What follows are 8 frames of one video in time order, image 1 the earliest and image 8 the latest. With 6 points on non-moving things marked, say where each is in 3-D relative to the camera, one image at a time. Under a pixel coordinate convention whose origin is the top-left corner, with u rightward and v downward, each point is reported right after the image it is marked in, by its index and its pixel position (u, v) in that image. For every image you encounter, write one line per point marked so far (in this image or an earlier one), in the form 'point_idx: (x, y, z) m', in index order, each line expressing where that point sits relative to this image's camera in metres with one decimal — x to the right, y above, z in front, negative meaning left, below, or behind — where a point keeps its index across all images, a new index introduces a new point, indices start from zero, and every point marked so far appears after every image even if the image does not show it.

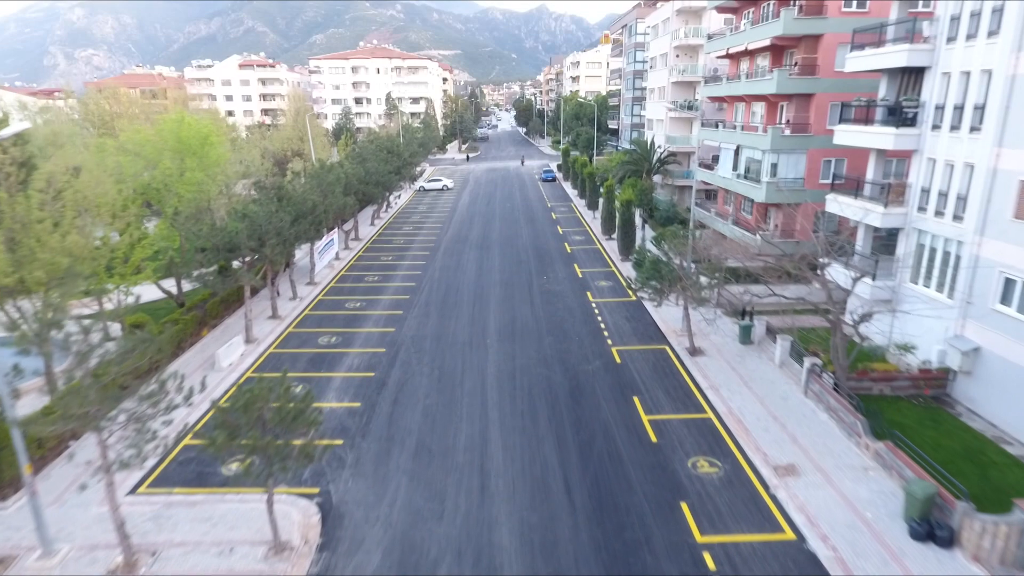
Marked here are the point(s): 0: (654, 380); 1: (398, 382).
0: (+4.4, -2.9, +19.0) m
1: (-3.6, -3.0, +19.2) m
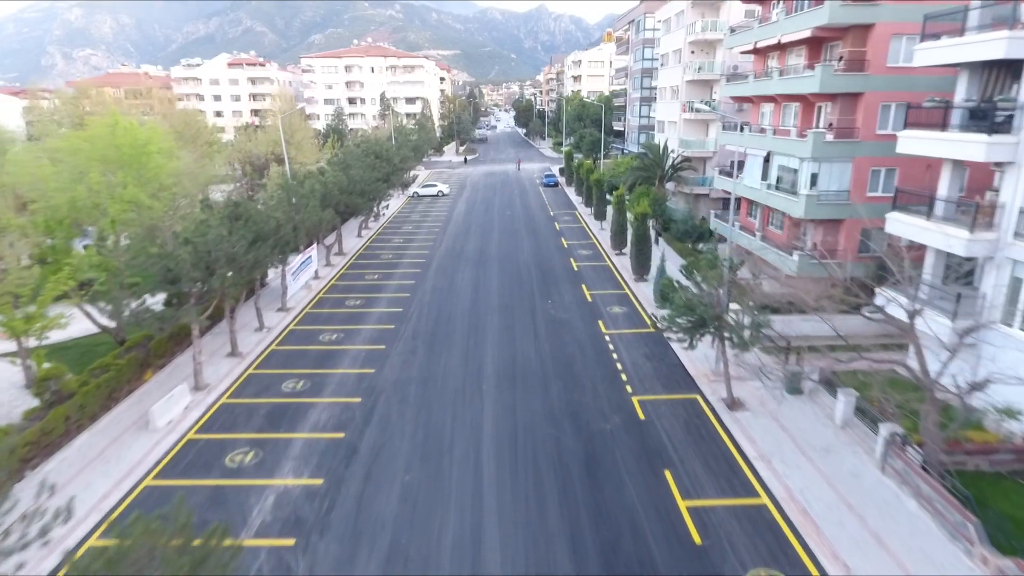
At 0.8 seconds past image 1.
0: (+4.5, -4.0, +15.4) m
1: (-3.6, -4.1, +15.6) m
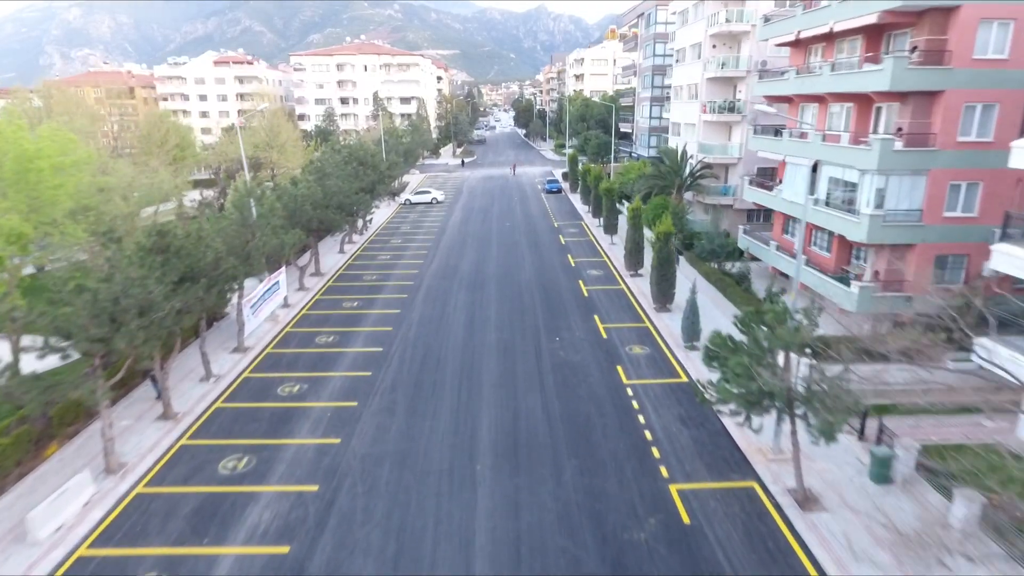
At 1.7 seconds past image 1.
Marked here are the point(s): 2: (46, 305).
0: (+4.5, -5.2, +11.3) m
1: (-3.5, -5.4, +11.5) m
2: (-9.7, -0.4, +12.5) m
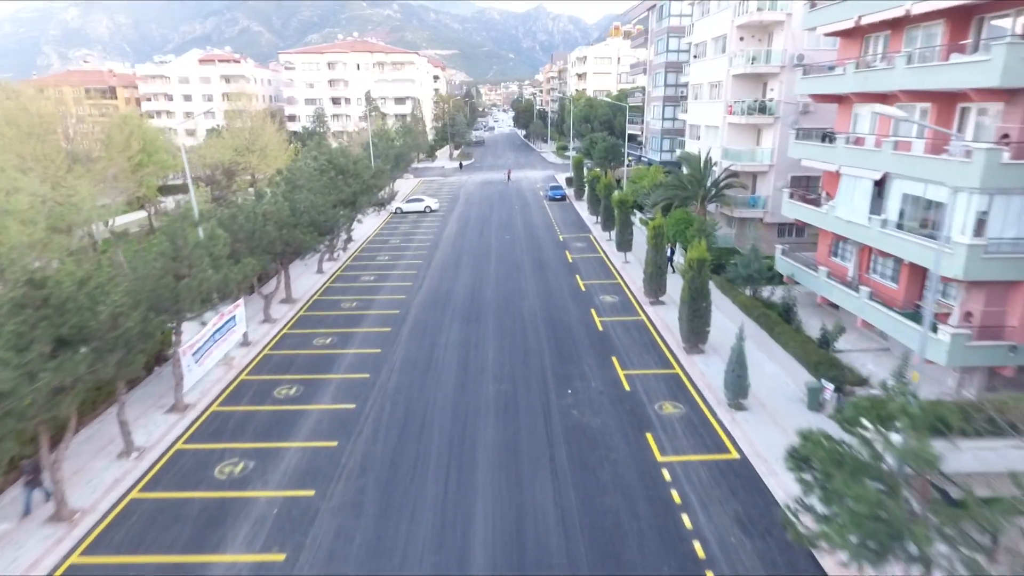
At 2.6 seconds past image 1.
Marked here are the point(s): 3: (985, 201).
0: (+4.6, -6.5, +7.3) m
1: (-3.5, -6.6, +7.5) m
2: (-9.6, -1.6, +8.5) m
3: (+11.7, +2.2, +15.1) m
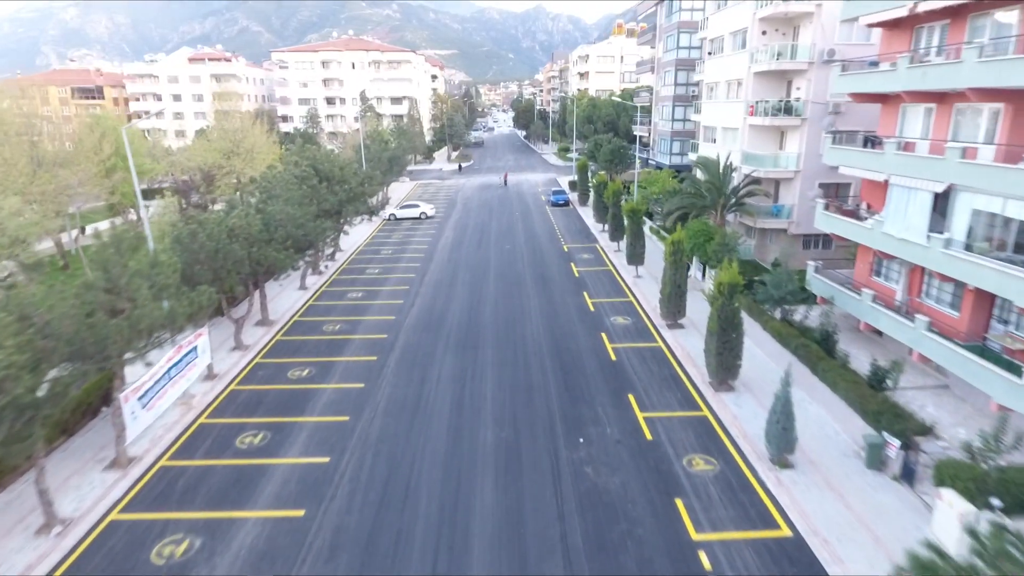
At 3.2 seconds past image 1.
0: (+4.7, -7.3, +4.7) m
1: (-3.4, -7.4, +4.8) m
2: (-9.5, -2.4, +5.8) m
3: (+11.8, +1.4, +12.4) m
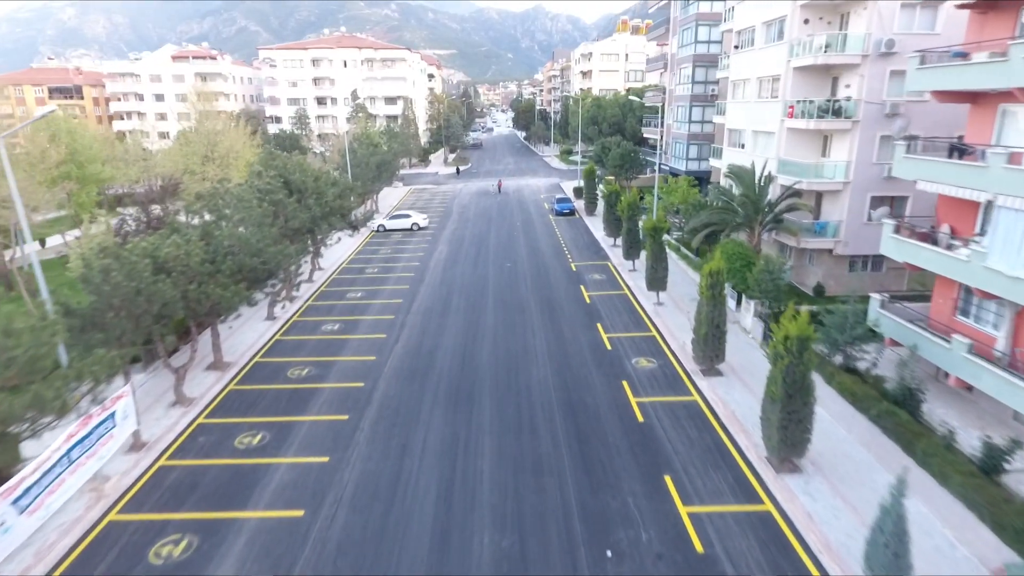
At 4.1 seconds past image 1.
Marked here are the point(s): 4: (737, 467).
0: (+4.8, -8.5, +0.8) m
1: (-3.3, -8.6, +1.0) m
2: (-9.4, -3.6, +1.9) m
3: (+11.9, +0.2, +8.6) m
4: (+5.3, -4.2, +14.2) m
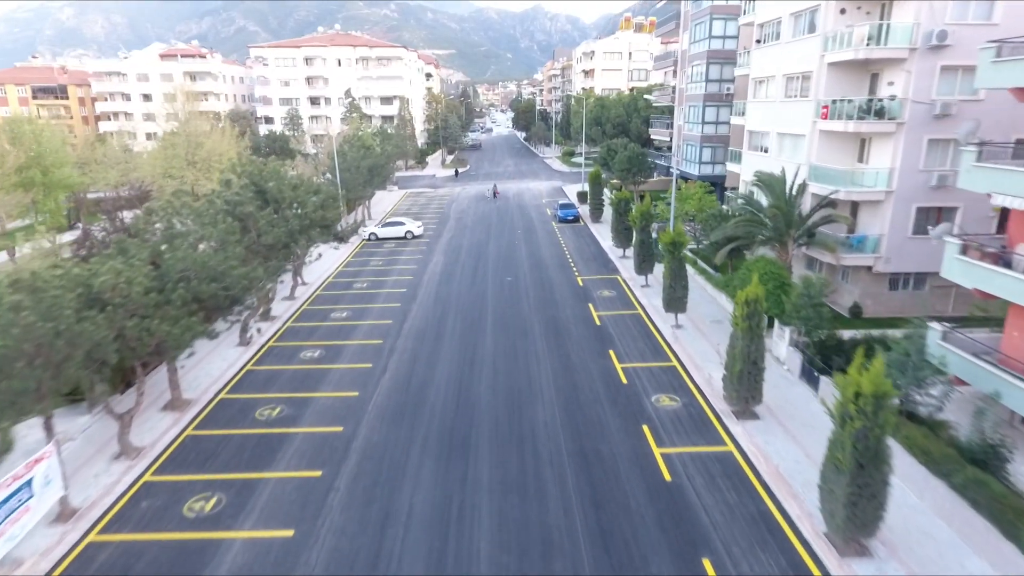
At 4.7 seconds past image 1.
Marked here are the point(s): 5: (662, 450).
0: (+4.9, -9.2, -1.8) m
1: (-3.2, -9.4, -1.6) m
2: (-9.3, -4.4, -0.6) m
3: (+12.0, -0.5, +6.0) m
4: (+5.3, -4.9, +11.6) m
5: (+3.7, -4.0, +14.9) m
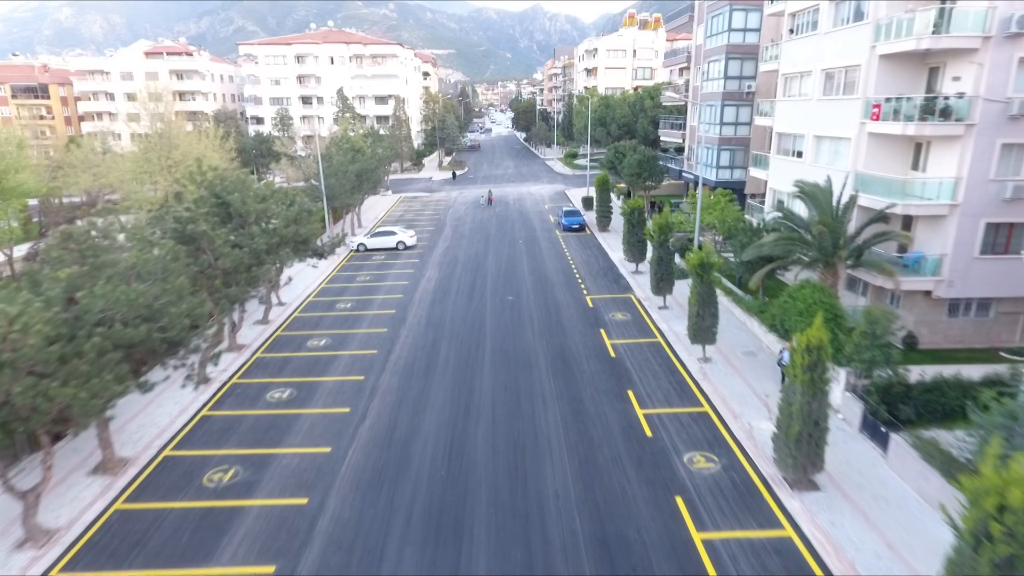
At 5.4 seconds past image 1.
0: (+4.9, -10.1, -4.7) m
1: (-3.1, -10.2, -4.6) m
2: (-9.2, -5.3, -3.6) m
3: (+12.0, -1.4, +3.1) m
4: (+5.4, -5.8, +8.6) m
5: (+3.8, -4.8, +12.0) m
